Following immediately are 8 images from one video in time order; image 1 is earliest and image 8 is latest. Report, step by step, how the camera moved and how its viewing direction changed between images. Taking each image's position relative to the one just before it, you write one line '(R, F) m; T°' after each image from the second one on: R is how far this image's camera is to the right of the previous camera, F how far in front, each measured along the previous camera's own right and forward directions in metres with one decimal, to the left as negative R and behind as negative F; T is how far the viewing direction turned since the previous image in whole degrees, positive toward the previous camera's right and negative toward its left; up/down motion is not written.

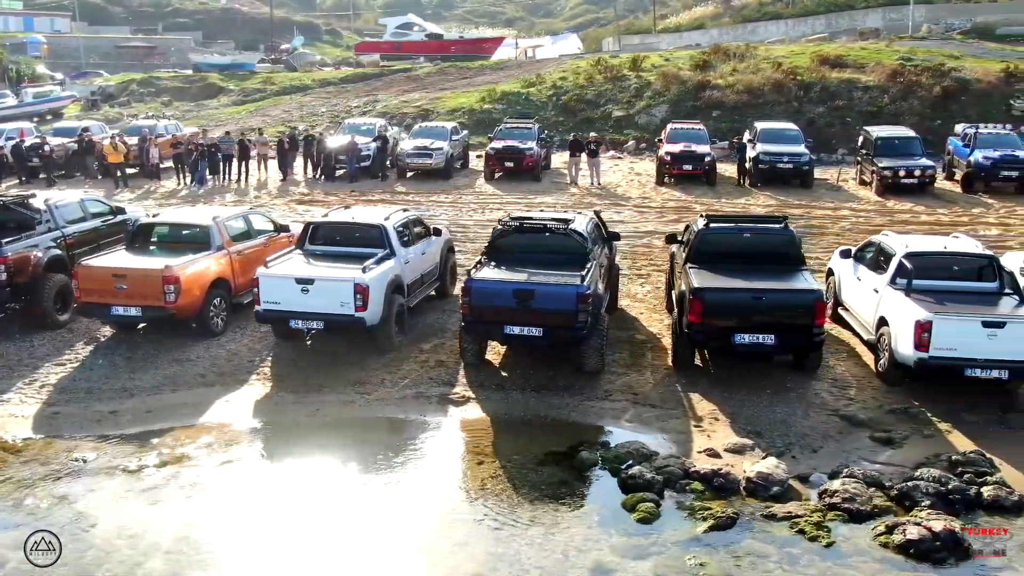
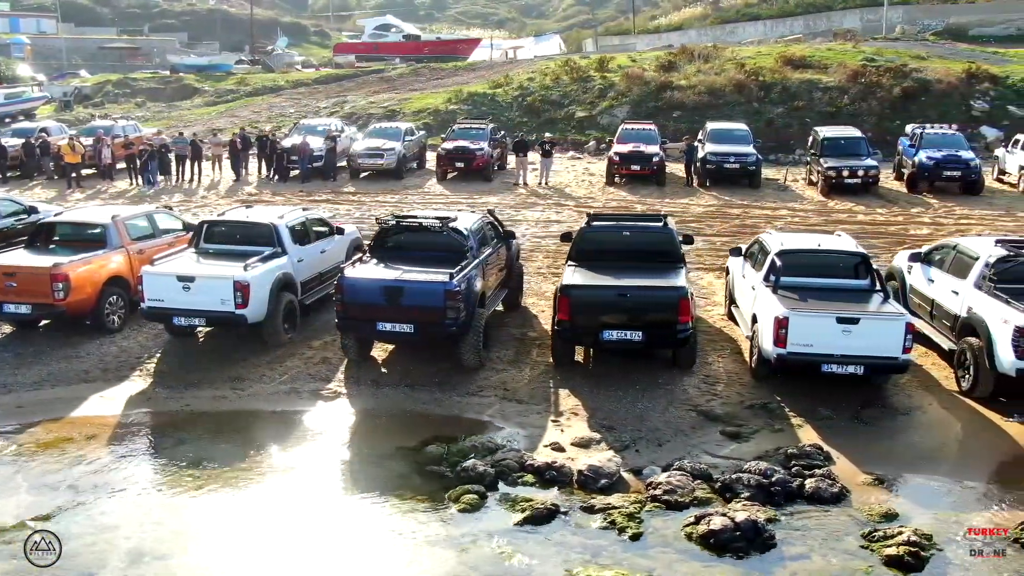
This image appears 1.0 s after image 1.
(+1.4, -0.1) m; 0°
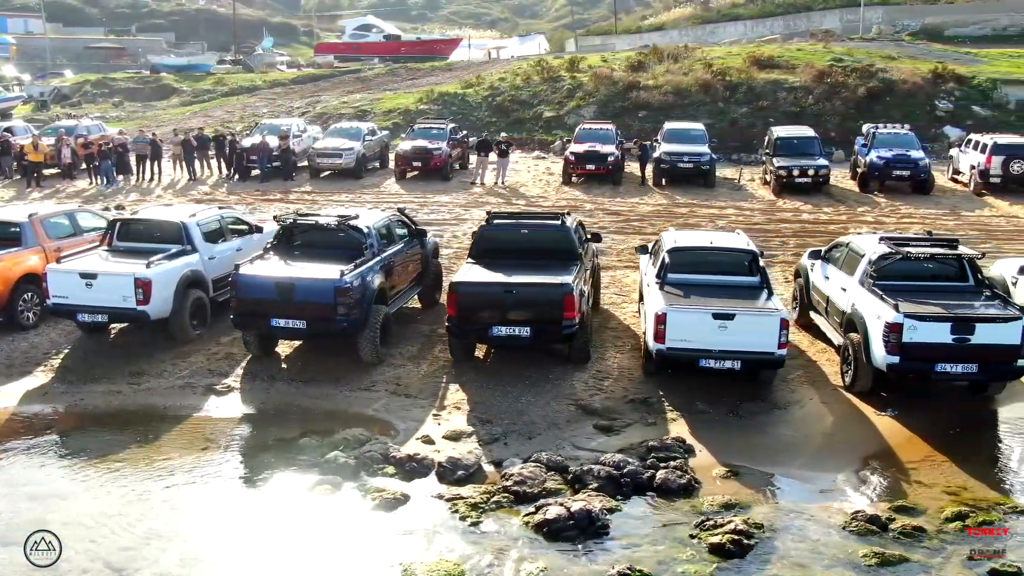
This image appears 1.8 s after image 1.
(+1.2, -0.2) m; 0°
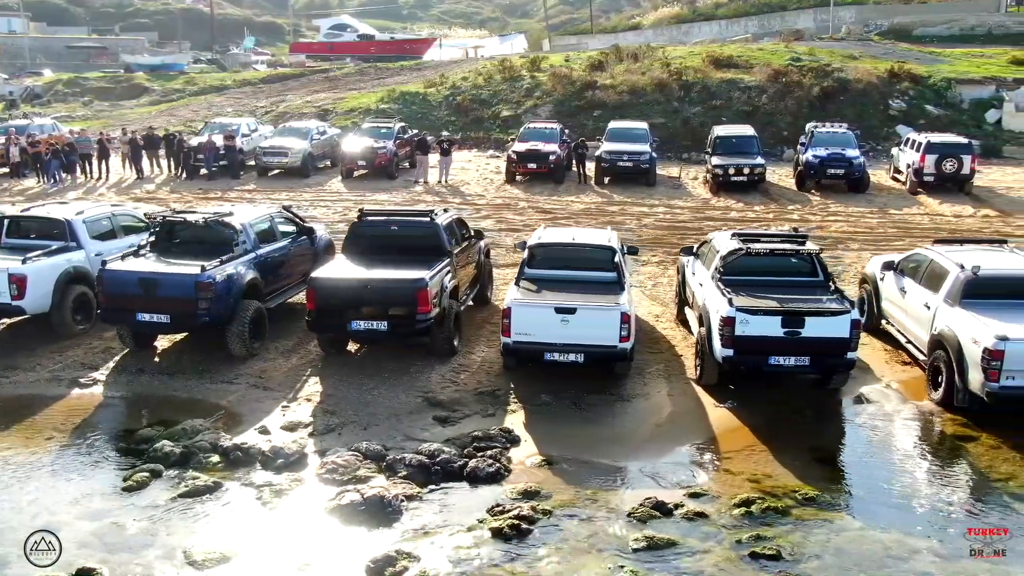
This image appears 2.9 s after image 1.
(+1.5, -0.2) m; 0°
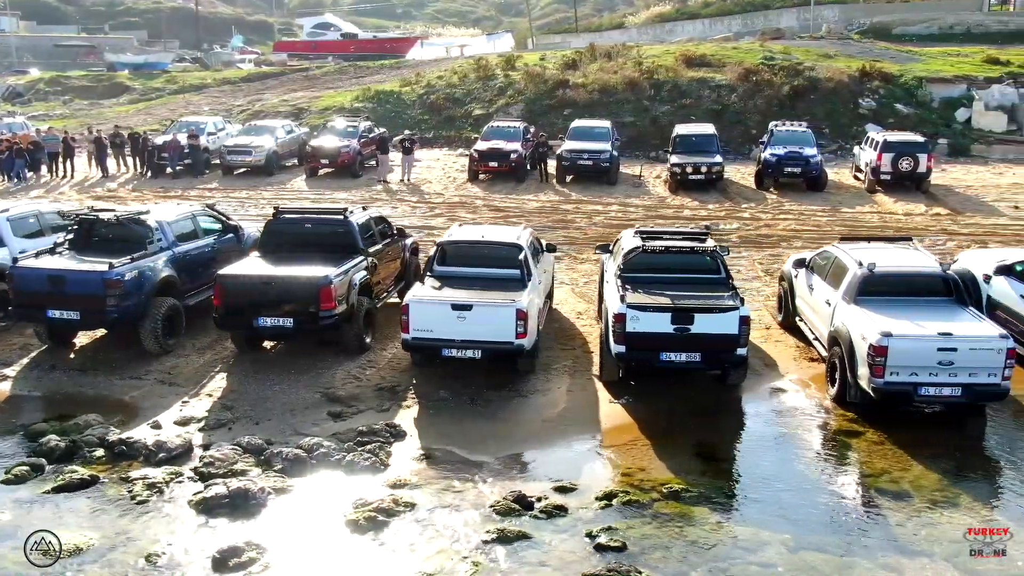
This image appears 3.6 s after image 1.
(+1.1, -0.1) m; 0°
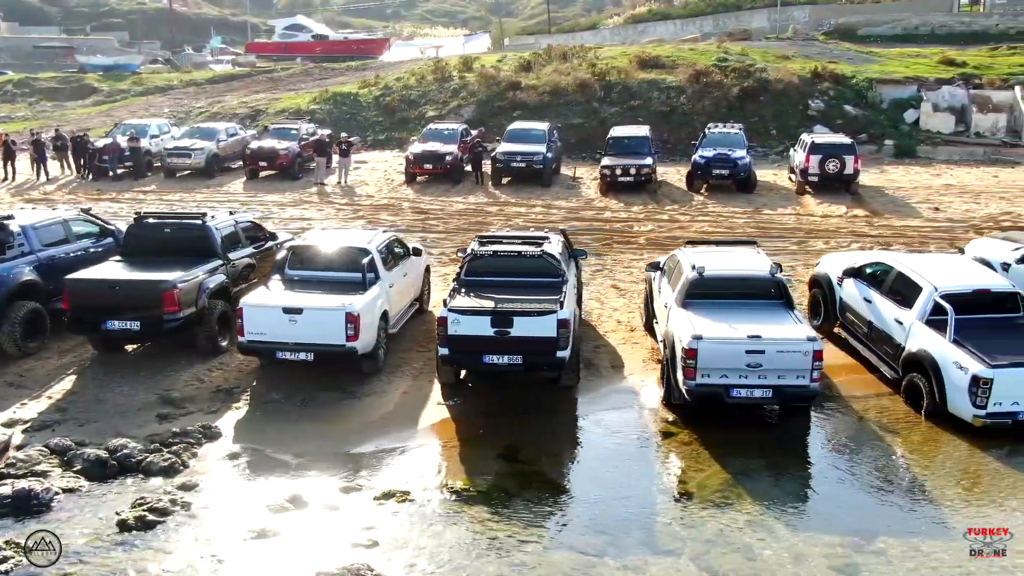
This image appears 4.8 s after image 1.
(+1.8, -0.2) m; 0°
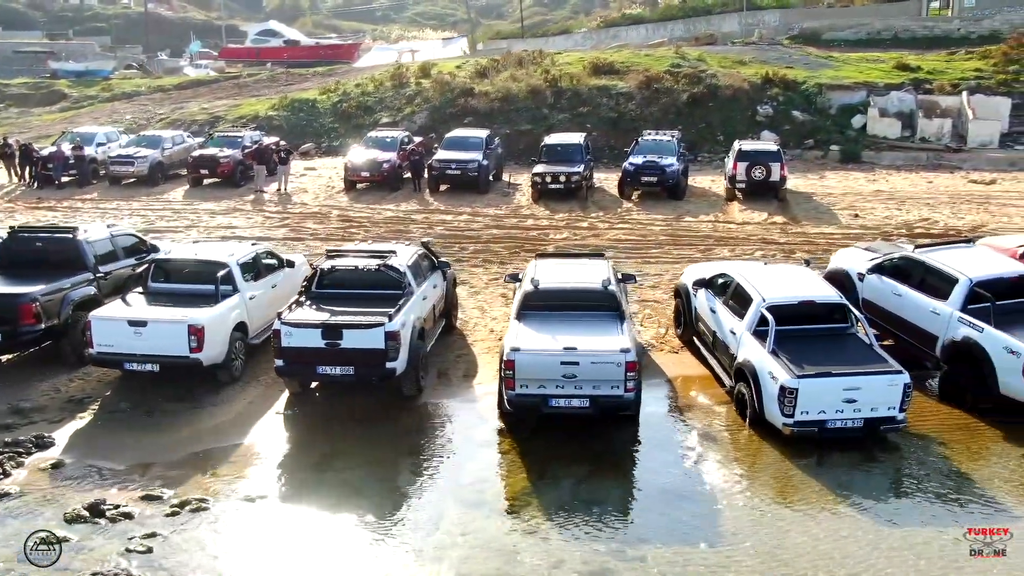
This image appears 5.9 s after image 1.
(+1.8, -0.3) m; 0°
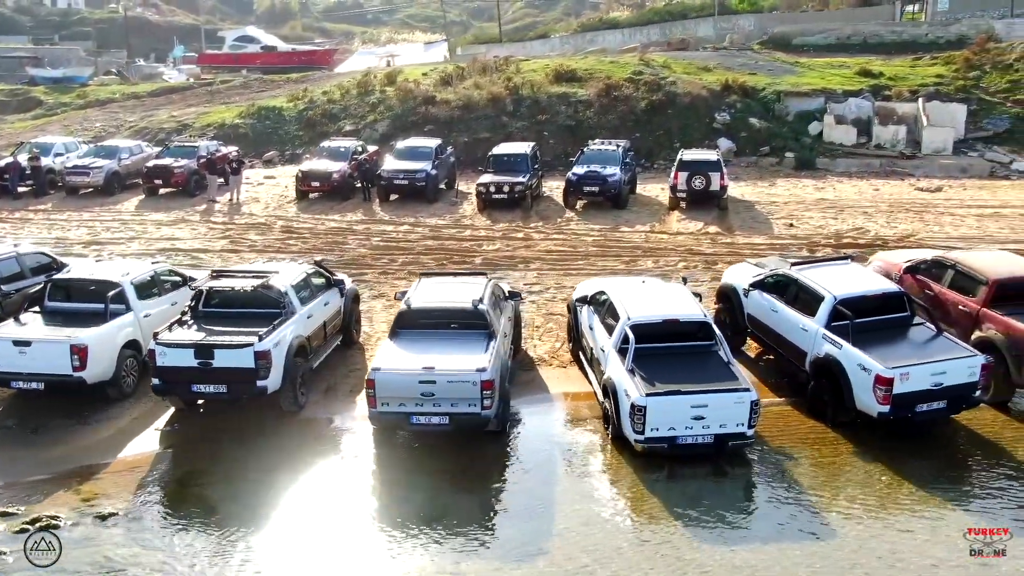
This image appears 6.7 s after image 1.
(+1.5, -0.4) m; 0°
